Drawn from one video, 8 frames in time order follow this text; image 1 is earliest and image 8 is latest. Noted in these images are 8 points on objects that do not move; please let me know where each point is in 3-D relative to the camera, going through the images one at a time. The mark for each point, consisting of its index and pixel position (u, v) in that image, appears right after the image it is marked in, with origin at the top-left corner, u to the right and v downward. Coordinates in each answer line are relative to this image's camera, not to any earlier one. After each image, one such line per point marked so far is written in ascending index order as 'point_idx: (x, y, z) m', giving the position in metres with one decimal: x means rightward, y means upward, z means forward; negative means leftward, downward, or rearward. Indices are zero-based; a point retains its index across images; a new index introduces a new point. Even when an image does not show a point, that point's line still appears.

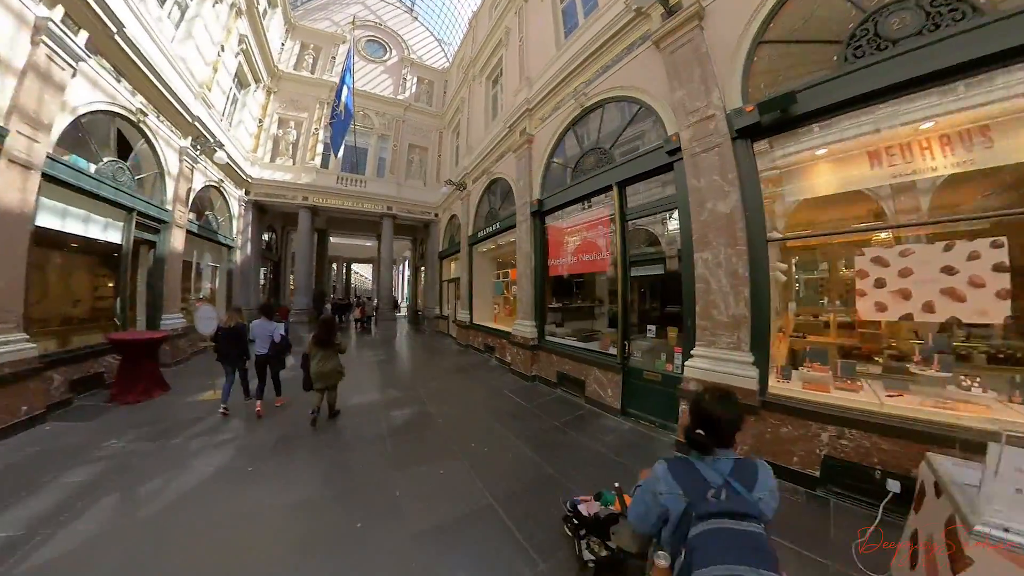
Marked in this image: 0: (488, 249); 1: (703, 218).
0: (-0.5, +0.9, +8.0) m
1: (+2.1, +0.7, +4.1) m
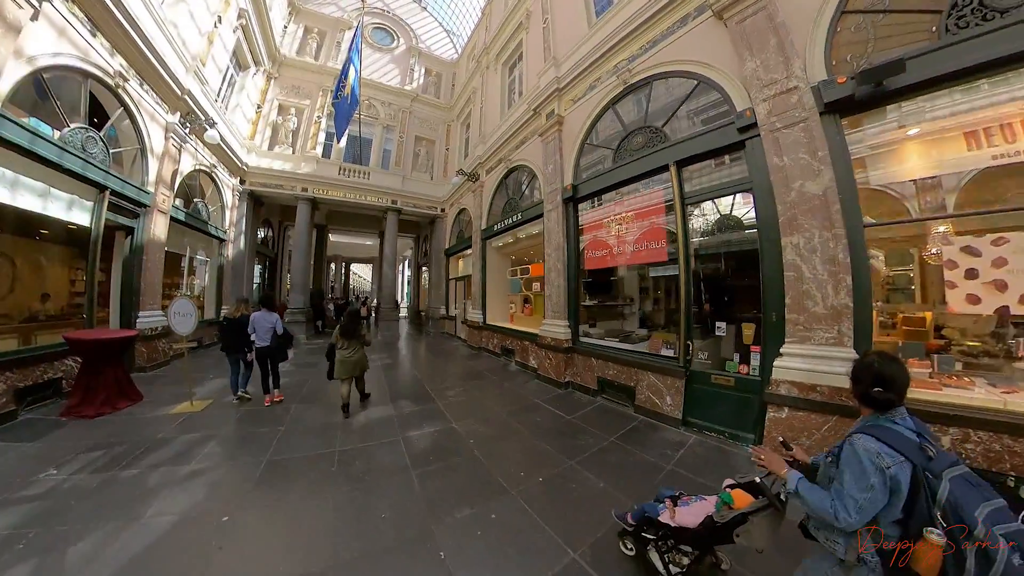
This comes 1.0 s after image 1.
0: (-0.1, +0.9, +7.3) m
1: (+2.6, +0.8, +3.4) m
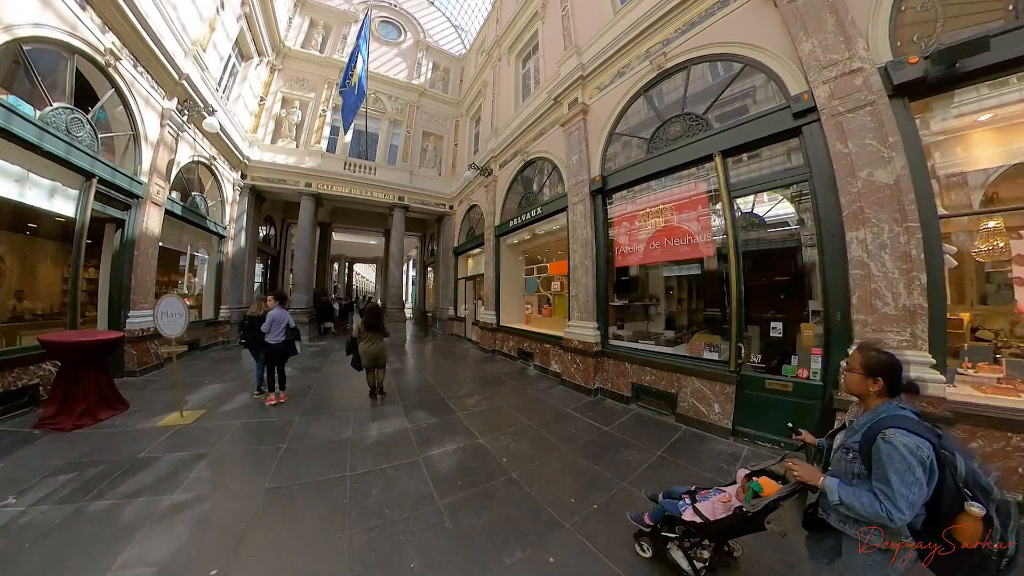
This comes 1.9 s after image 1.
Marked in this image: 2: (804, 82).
0: (+0.2, +0.9, +6.9) m
1: (+2.8, +0.8, +3.0) m
2: (+2.7, +1.9, +3.4) m
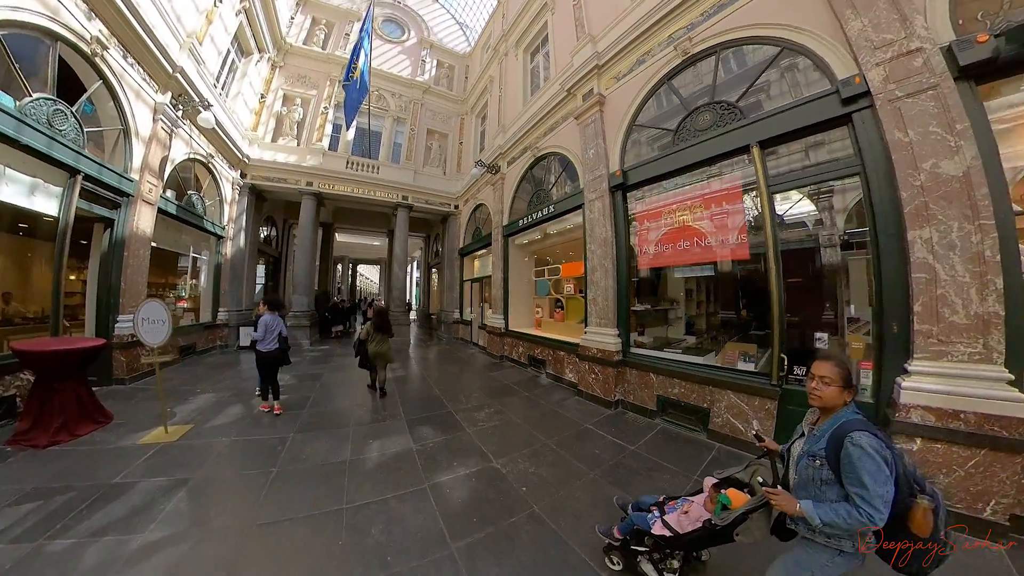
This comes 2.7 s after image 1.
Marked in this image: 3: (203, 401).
0: (+0.3, +0.9, +6.6) m
1: (+3.0, +0.8, +2.7) m
2: (+2.8, +1.9, +3.0) m
3: (-3.4, -1.2, +3.9) m
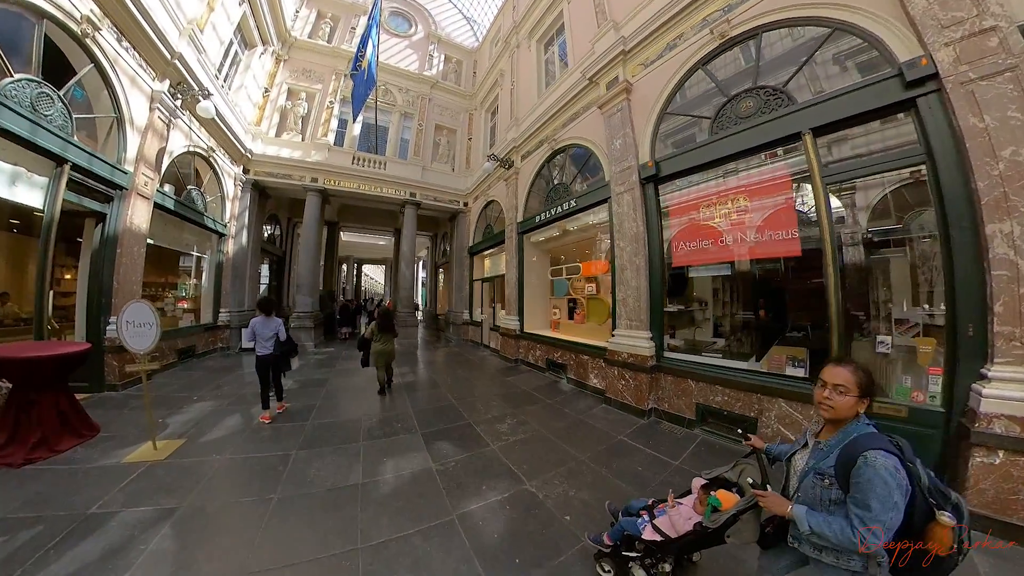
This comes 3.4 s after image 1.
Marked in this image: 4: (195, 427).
0: (+0.6, +0.9, +6.3) m
1: (+3.2, +0.8, +2.3) m
2: (+3.1, +1.9, +2.7) m
3: (-3.1, -1.2, +3.6) m
4: (-2.8, -1.2, +3.2) m
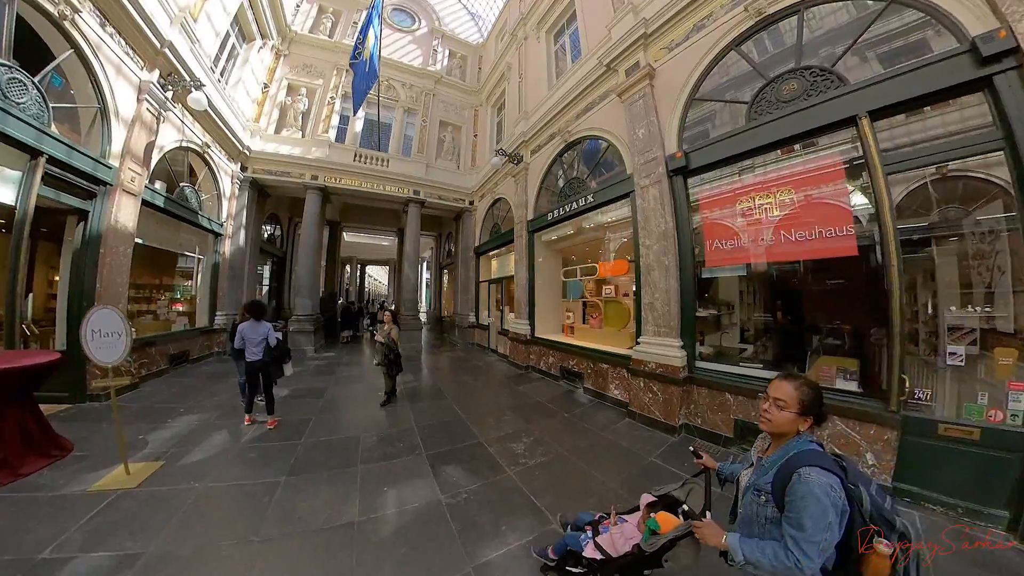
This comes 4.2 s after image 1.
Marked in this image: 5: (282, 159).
0: (+0.8, +0.8, +5.9) m
1: (+3.3, +0.8, +1.9) m
2: (+3.2, +1.9, +2.3) m
3: (-3.0, -1.2, +3.3) m
4: (-2.6, -1.2, +2.9) m
5: (-5.1, +2.9, +8.1) m
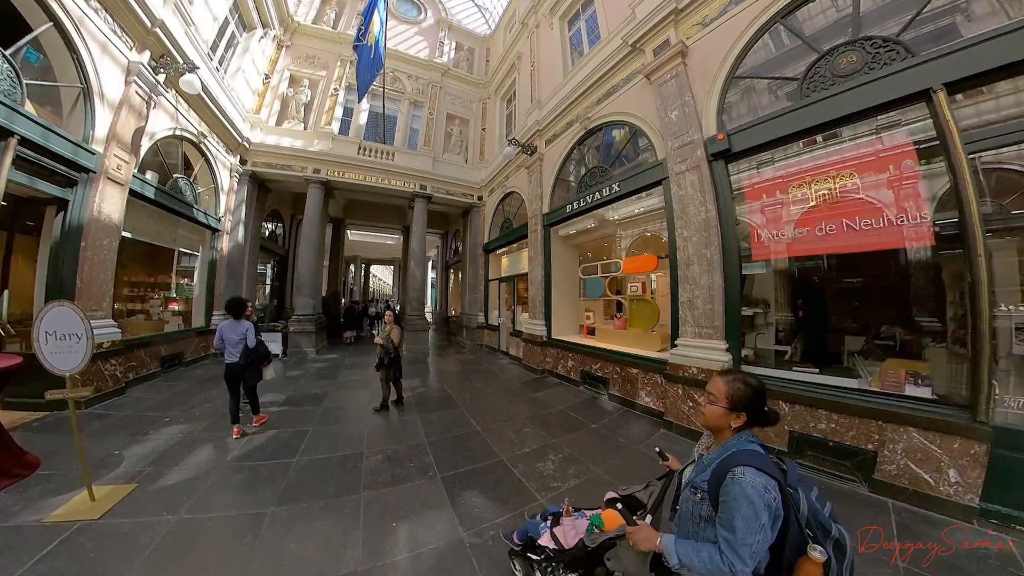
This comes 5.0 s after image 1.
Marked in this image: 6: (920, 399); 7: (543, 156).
0: (+1.0, +0.9, +5.5) m
1: (+3.5, +0.8, +1.5) m
2: (+3.4, +1.9, +1.9) m
3: (-2.8, -1.2, +2.9) m
4: (-2.5, -1.2, +2.5) m
5: (-4.9, +2.9, +7.8) m
6: (+2.8, -0.8, +2.4) m
7: (+0.5, +2.3, +6.4) m
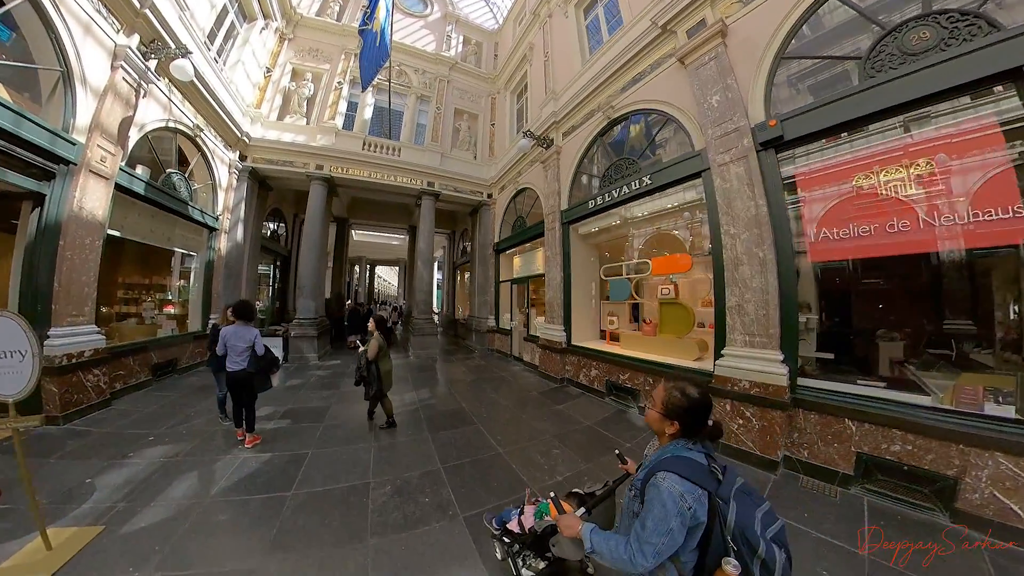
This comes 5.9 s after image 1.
0: (+1.2, +0.8, +5.1) m
1: (+3.7, +0.8, +1.1) m
2: (+3.6, +1.9, +1.5) m
3: (-2.6, -1.2, +2.6) m
4: (-2.3, -1.2, +2.2) m
5: (-4.6, +2.8, +7.4) m
6: (+3.0, -0.8, +2.0) m
7: (+0.7, +2.3, +6.1) m
